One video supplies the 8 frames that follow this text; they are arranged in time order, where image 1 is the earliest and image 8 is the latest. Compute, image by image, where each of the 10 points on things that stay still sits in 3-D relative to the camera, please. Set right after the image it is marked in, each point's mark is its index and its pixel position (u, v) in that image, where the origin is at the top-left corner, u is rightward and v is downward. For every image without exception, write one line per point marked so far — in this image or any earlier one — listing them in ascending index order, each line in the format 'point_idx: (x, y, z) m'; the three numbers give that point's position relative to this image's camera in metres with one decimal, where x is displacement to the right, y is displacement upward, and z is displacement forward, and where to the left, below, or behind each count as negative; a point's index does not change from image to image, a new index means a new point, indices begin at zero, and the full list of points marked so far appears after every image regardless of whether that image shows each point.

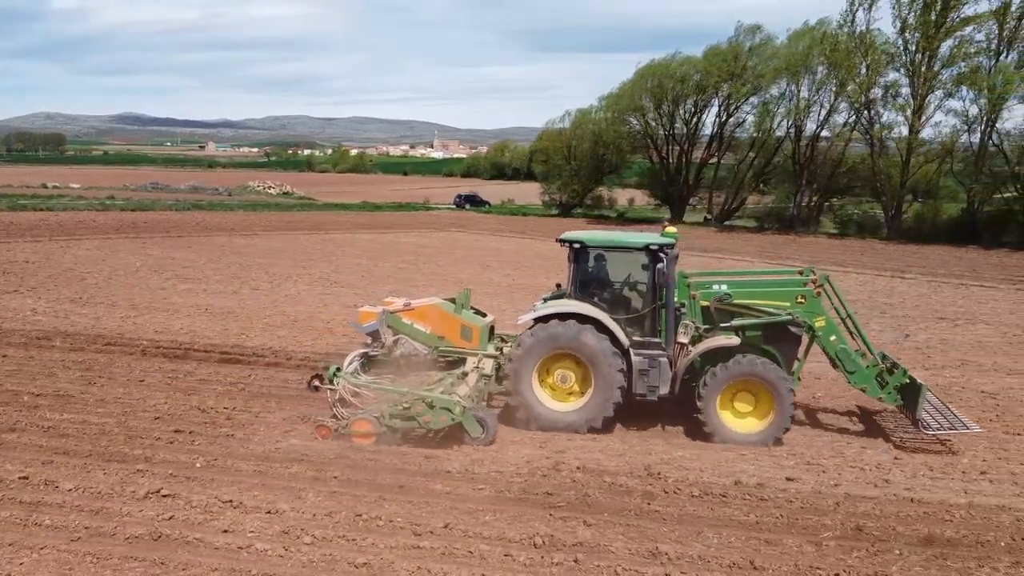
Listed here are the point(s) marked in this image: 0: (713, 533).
0: (+1.5, -1.9, +5.2) m
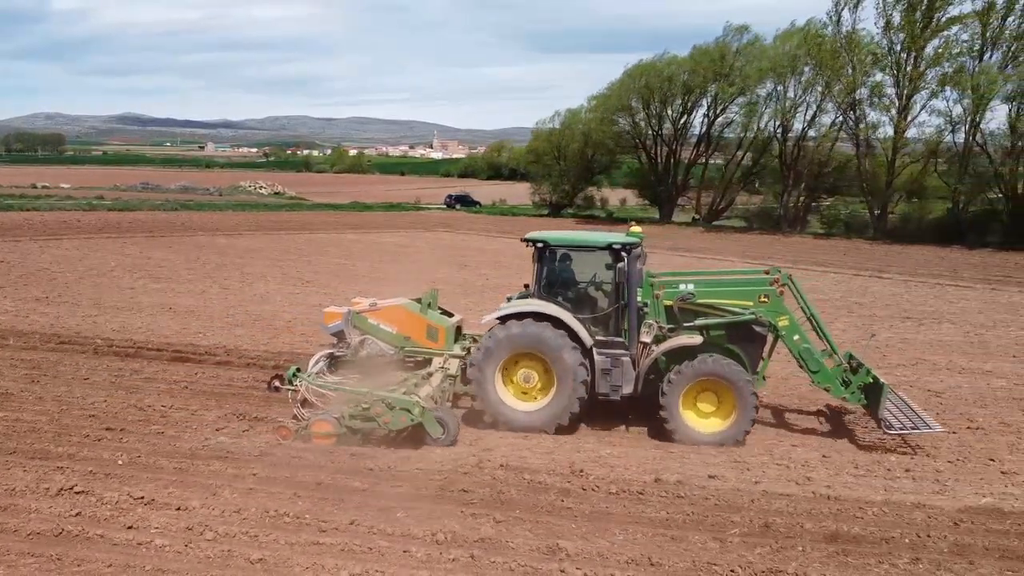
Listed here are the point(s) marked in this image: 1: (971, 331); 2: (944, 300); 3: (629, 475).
0: (+0.8, -1.8, +5.3) m
1: (+8.9, -0.8, +13.3) m
2: (+10.7, -0.3, +17.0) m
3: (+1.1, -1.7, +6.2) m
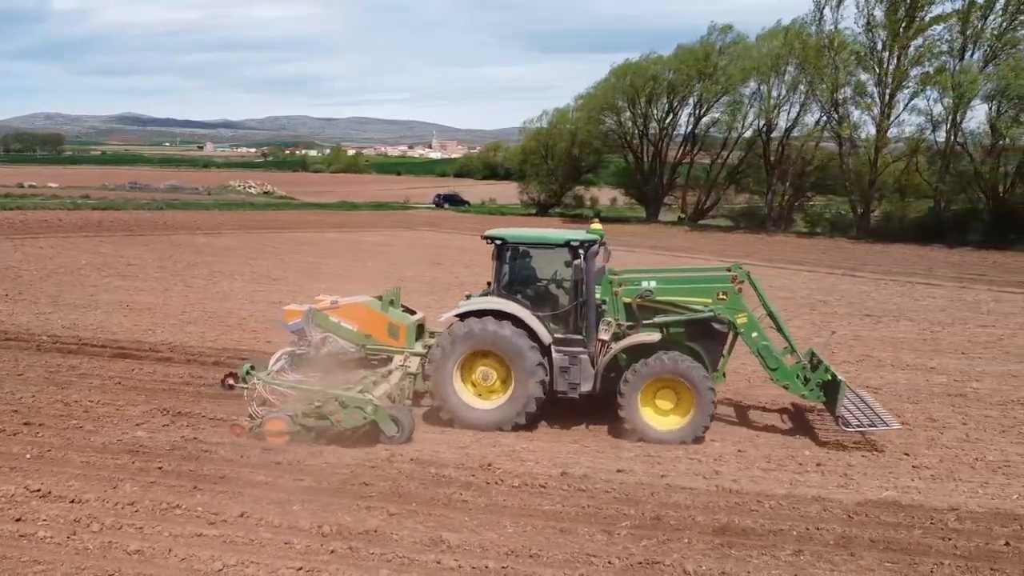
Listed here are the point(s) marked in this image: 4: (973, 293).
0: (0.0, -1.8, +5.3) m
1: (+8.1, -0.8, +13.3) m
2: (+9.9, -0.3, +17.0) m
3: (+0.2, -1.6, +6.3) m
4: (+12.3, -0.1, +18.4) m
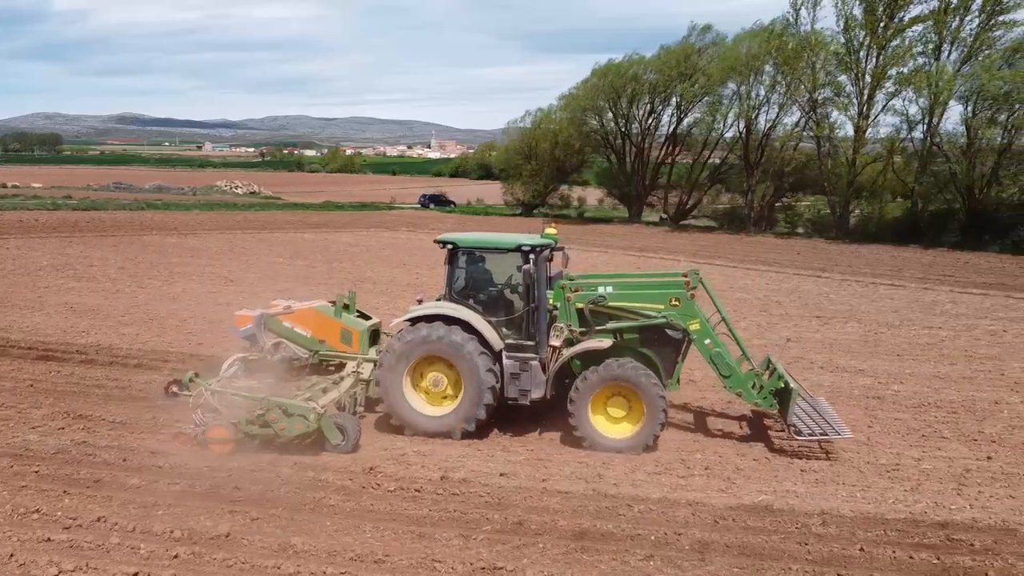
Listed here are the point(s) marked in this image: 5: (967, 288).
0: (-1.1, -1.8, +5.3) m
1: (+7.0, -0.8, +13.3) m
2: (+8.8, -0.3, +17.0) m
3: (-0.8, -1.7, +6.2) m
4: (+11.2, -0.2, +18.4) m
5: (+12.9, 0.0, +19.5) m
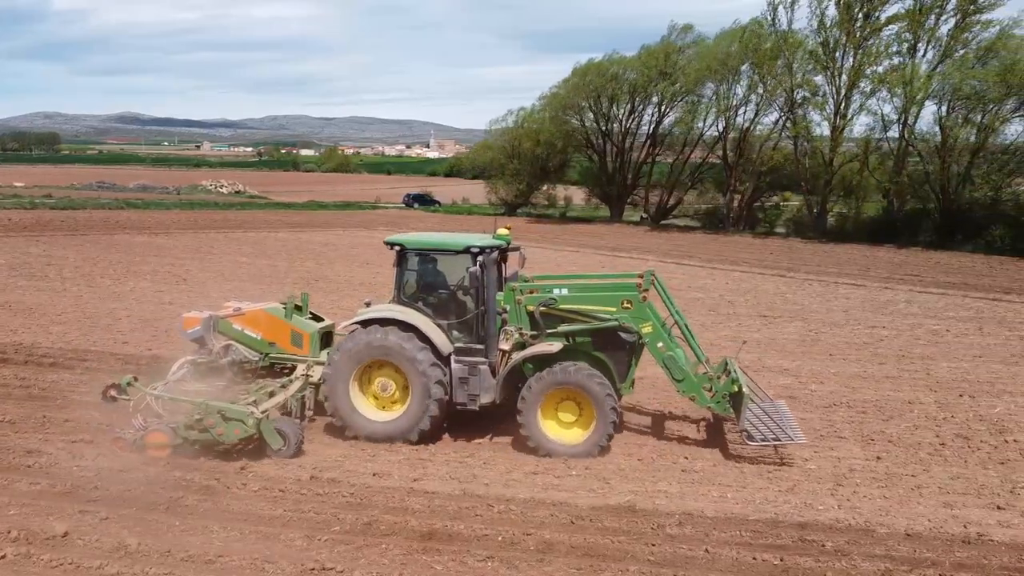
0: (-2.2, -1.8, +5.2) m
1: (+5.8, -0.8, +13.2) m
2: (+7.7, -0.3, +16.9) m
3: (-2.0, -1.7, +6.2) m
4: (+10.1, -0.1, +18.3) m
5: (+11.8, 0.0, +19.5) m
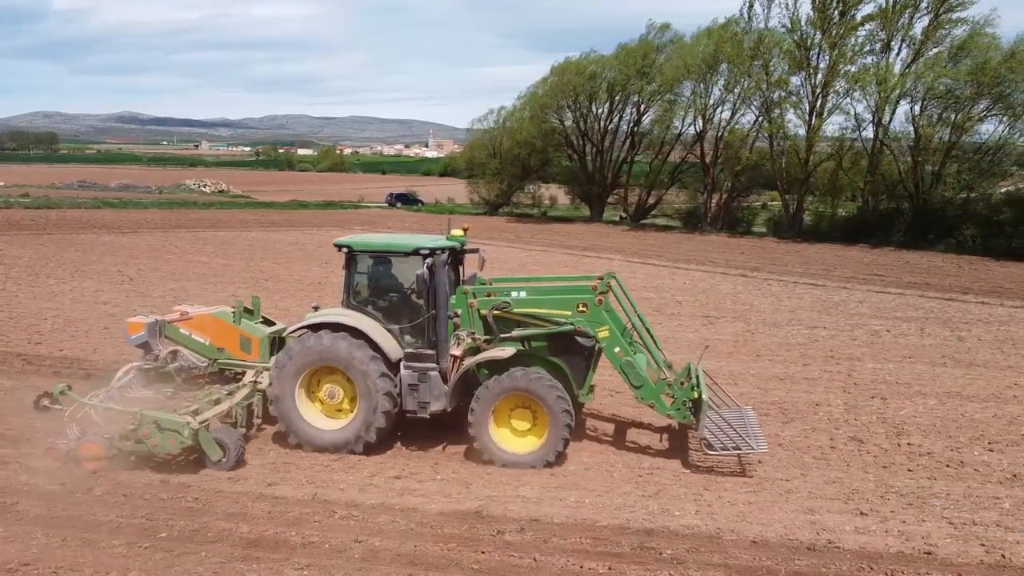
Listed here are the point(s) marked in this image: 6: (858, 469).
0: (-3.5, -1.8, +5.1) m
1: (+4.6, -0.8, +13.1) m
2: (+6.4, -0.3, +16.8) m
3: (-3.2, -1.7, +6.0) m
4: (+8.8, -0.1, +18.2) m
5: (+10.5, 0.0, +19.3) m
6: (+3.4, -1.8, +6.6) m
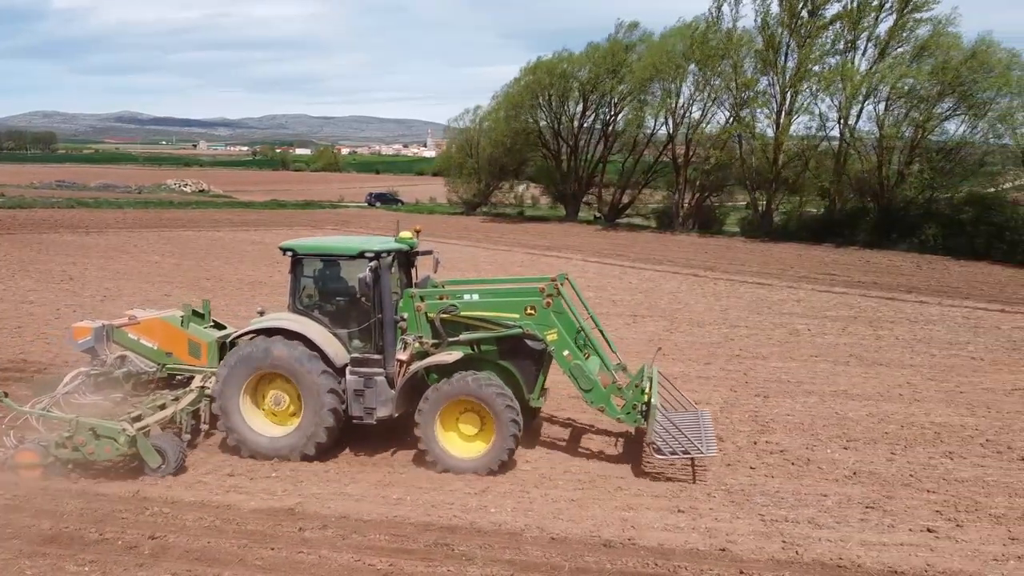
0: (-5.0, -1.8, +5.1) m
1: (+3.1, -0.8, +13.1) m
2: (+4.9, -0.3, +16.8) m
3: (-4.7, -1.6, +6.1) m
4: (+7.3, -0.1, +18.2) m
5: (+9.0, 0.0, +19.4) m
6: (+1.9, -1.7, +6.7) m
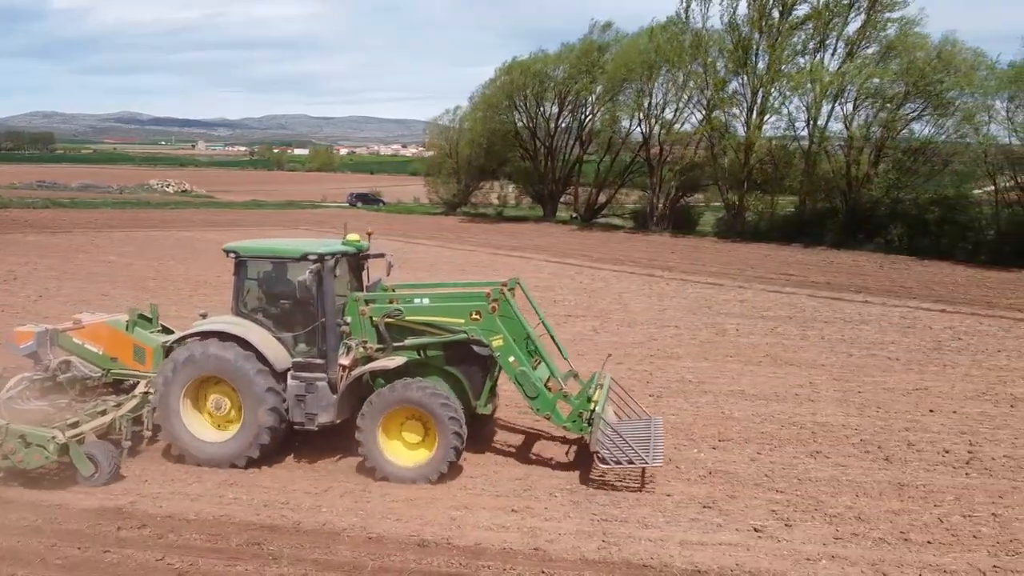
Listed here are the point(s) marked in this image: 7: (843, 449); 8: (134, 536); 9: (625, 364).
0: (-6.4, -1.8, +5.1) m
1: (+1.7, -0.8, +13.1) m
2: (+3.5, -0.3, +16.8) m
3: (-6.1, -1.6, +6.1) m
4: (+6.0, -0.1, +18.2) m
5: (+7.6, 0.0, +19.4) m
6: (+0.5, -1.7, +6.7) m
7: (+3.5, -1.7, +7.3) m
8: (-2.8, -1.9, +5.2) m
9: (+1.7, -1.2, +10.6) m
